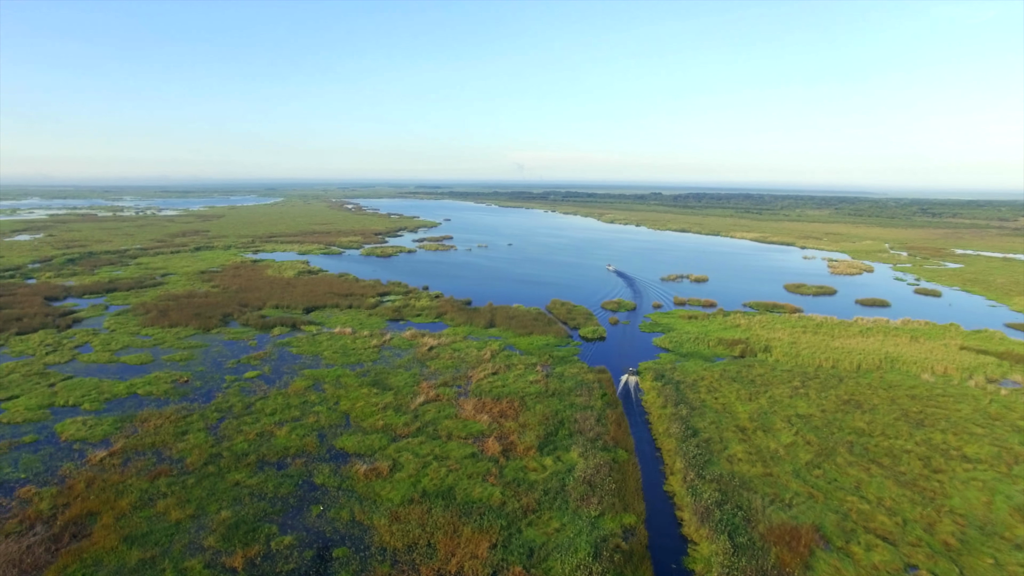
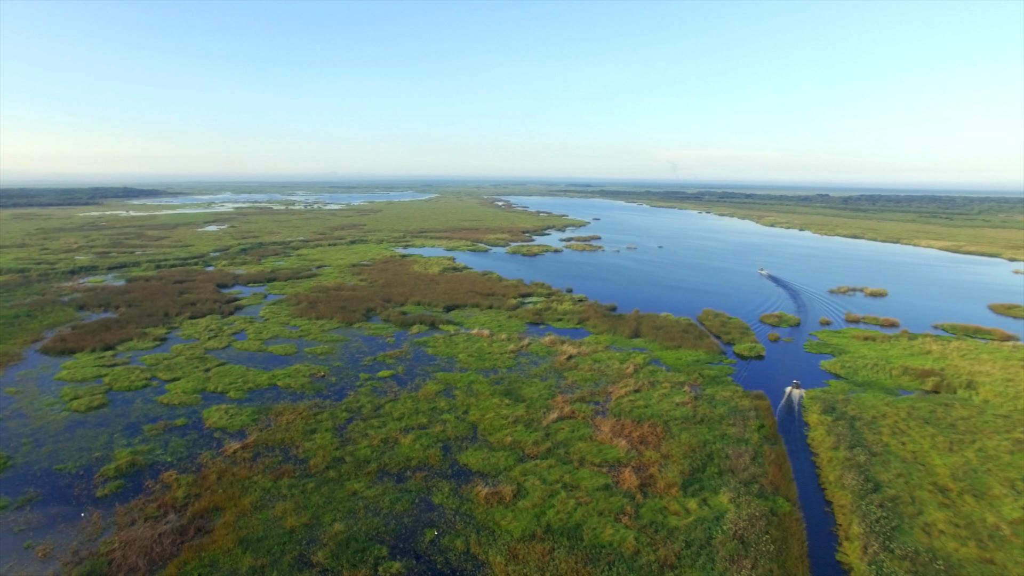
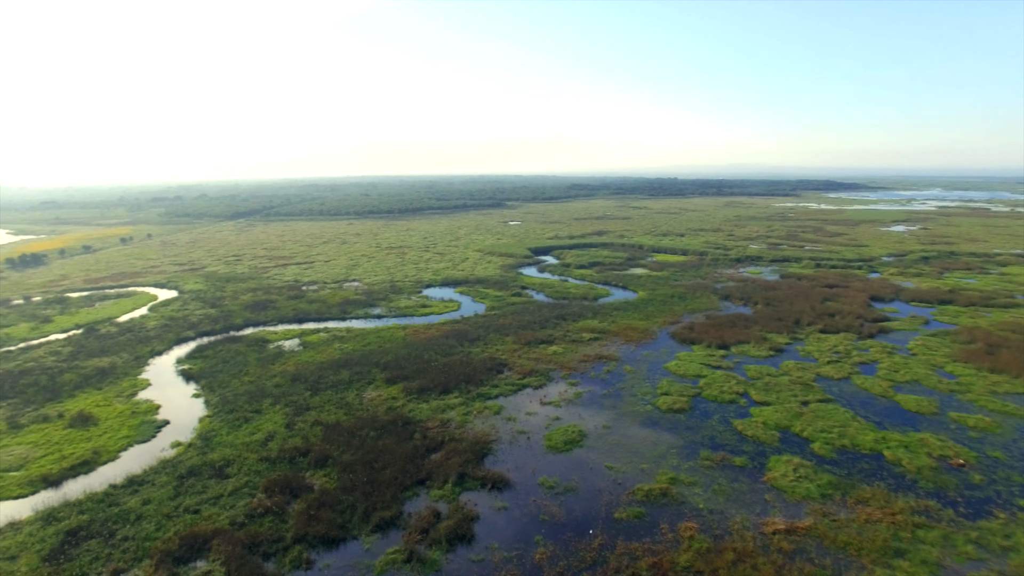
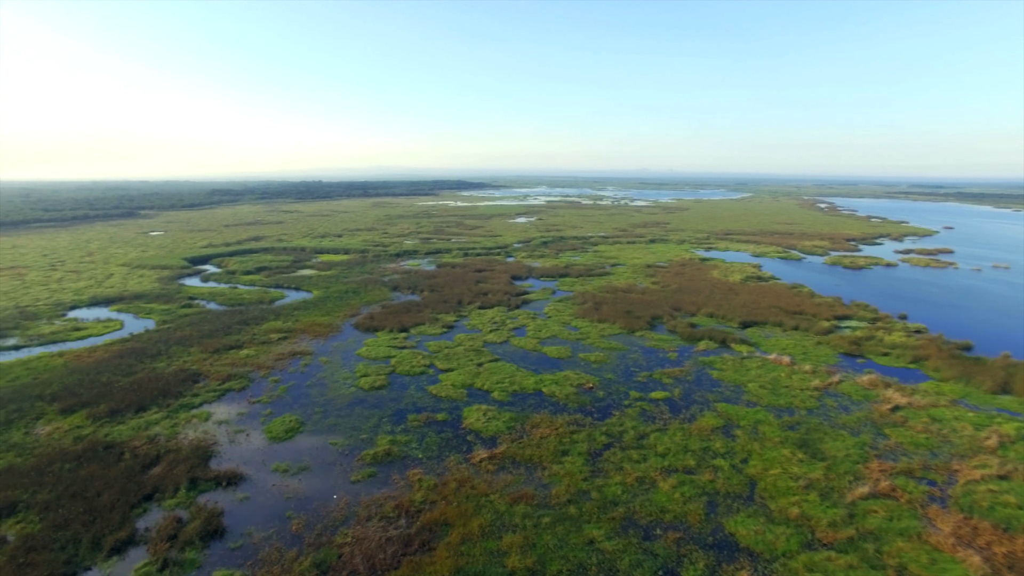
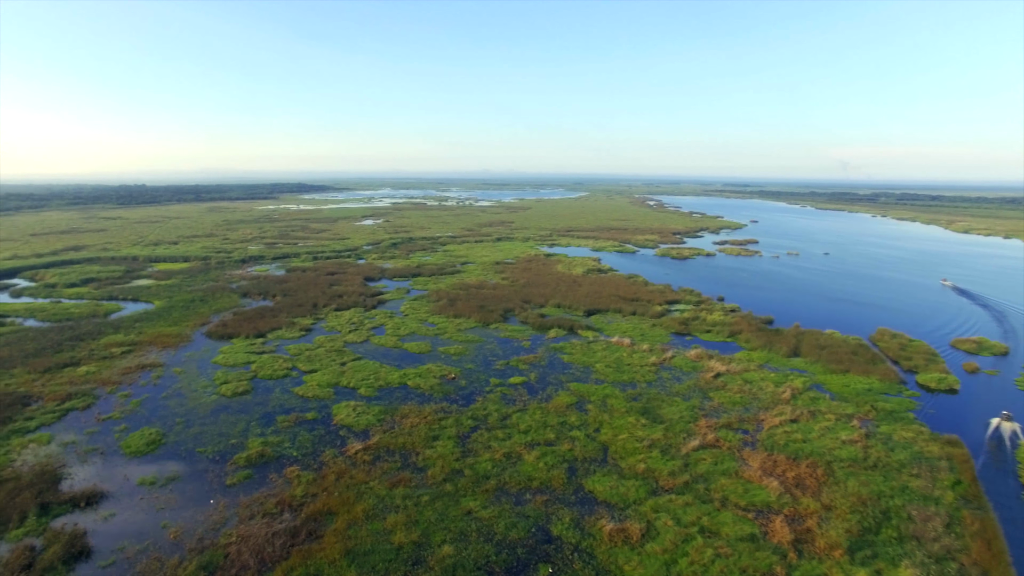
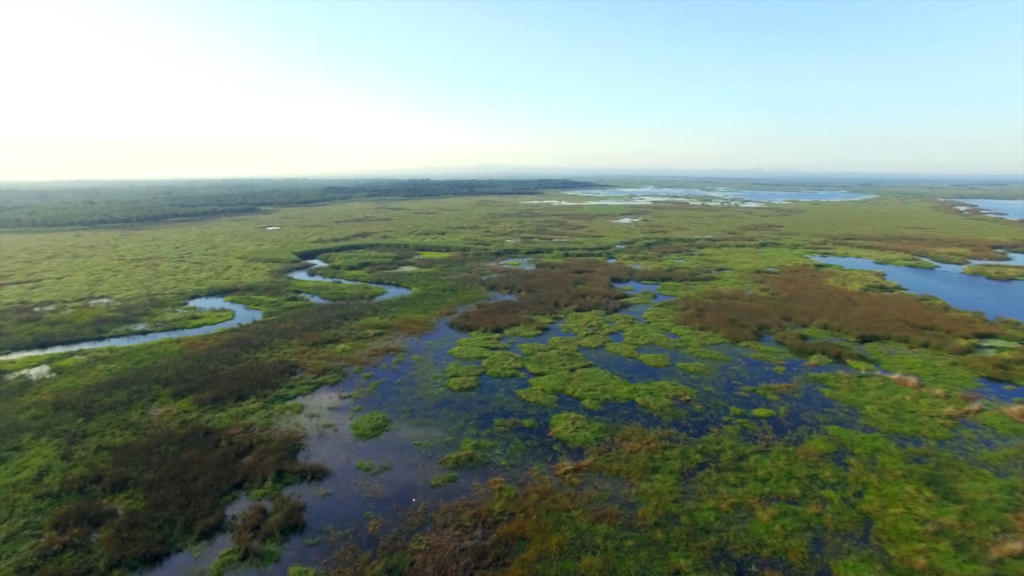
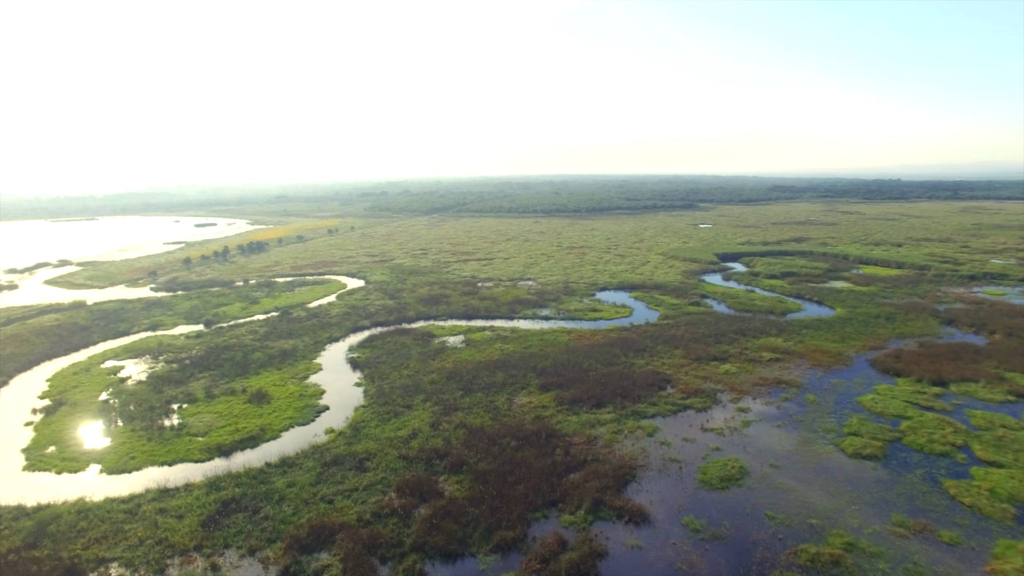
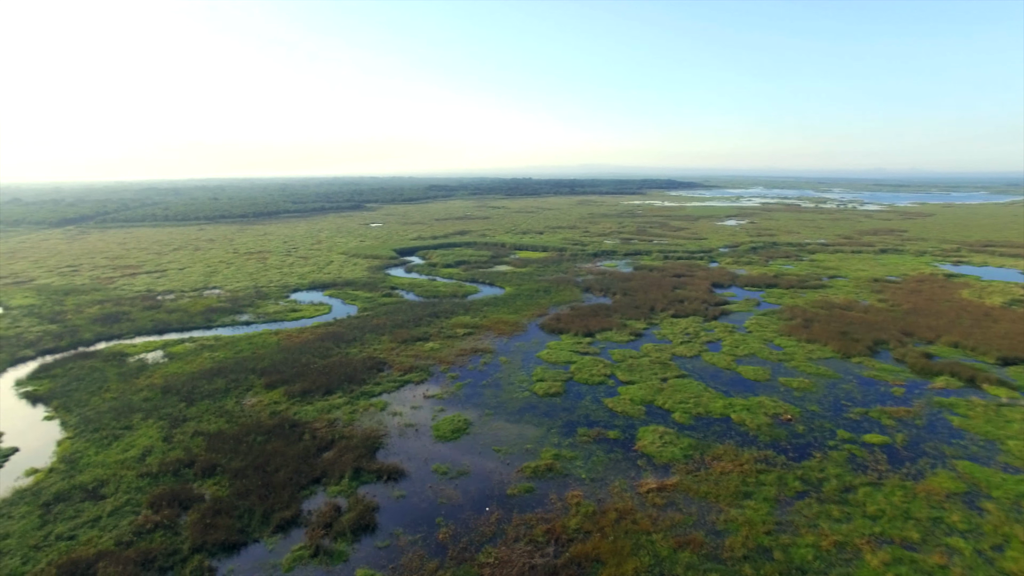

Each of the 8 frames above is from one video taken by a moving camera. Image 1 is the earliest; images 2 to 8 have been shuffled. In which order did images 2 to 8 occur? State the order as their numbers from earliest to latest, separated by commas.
2, 5, 4, 6, 8, 3, 7
